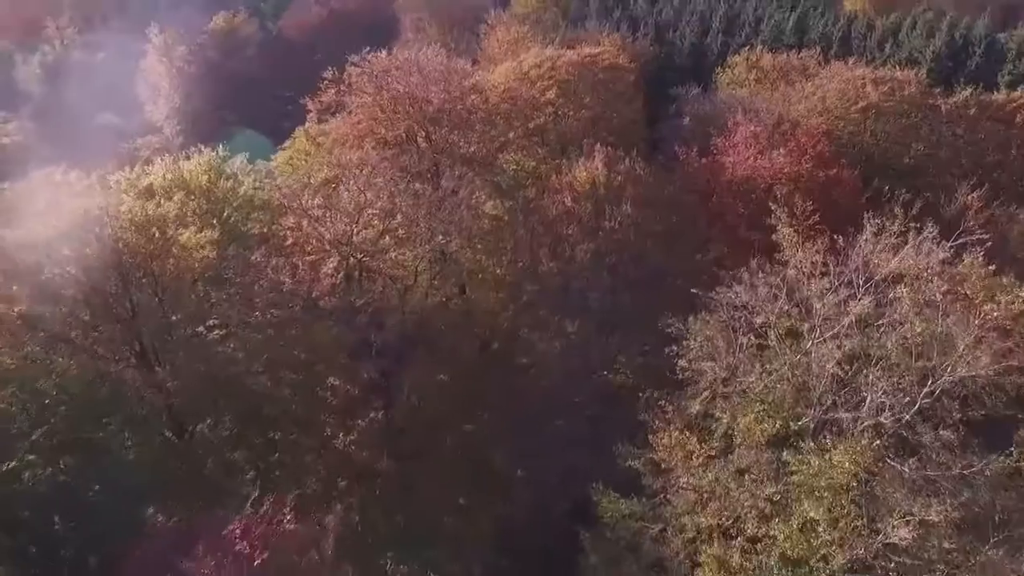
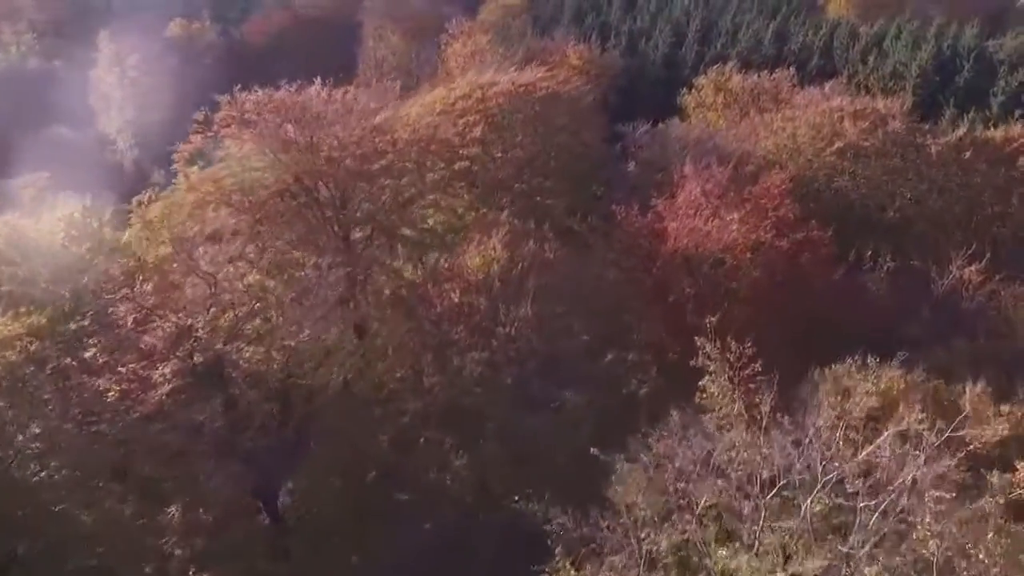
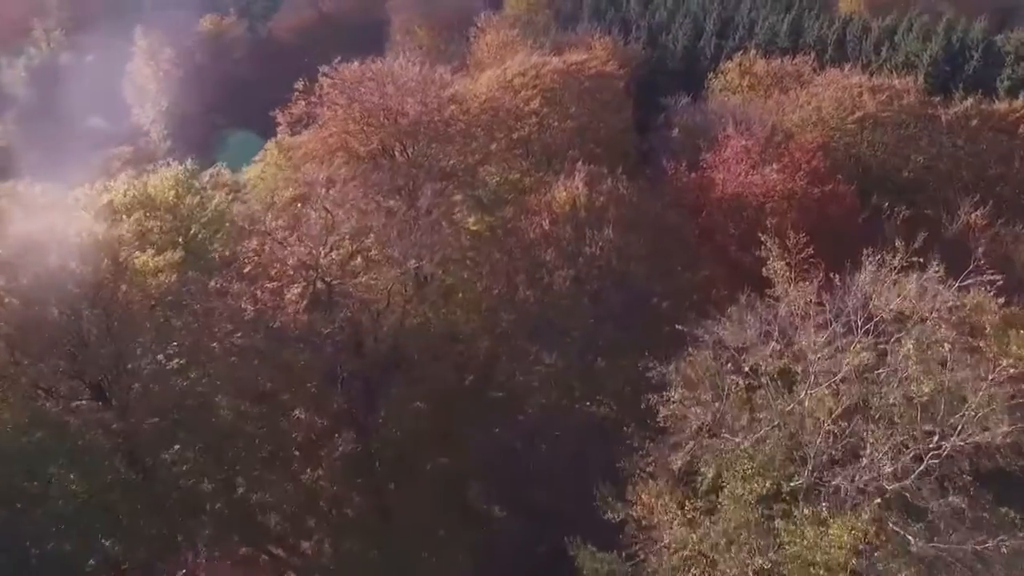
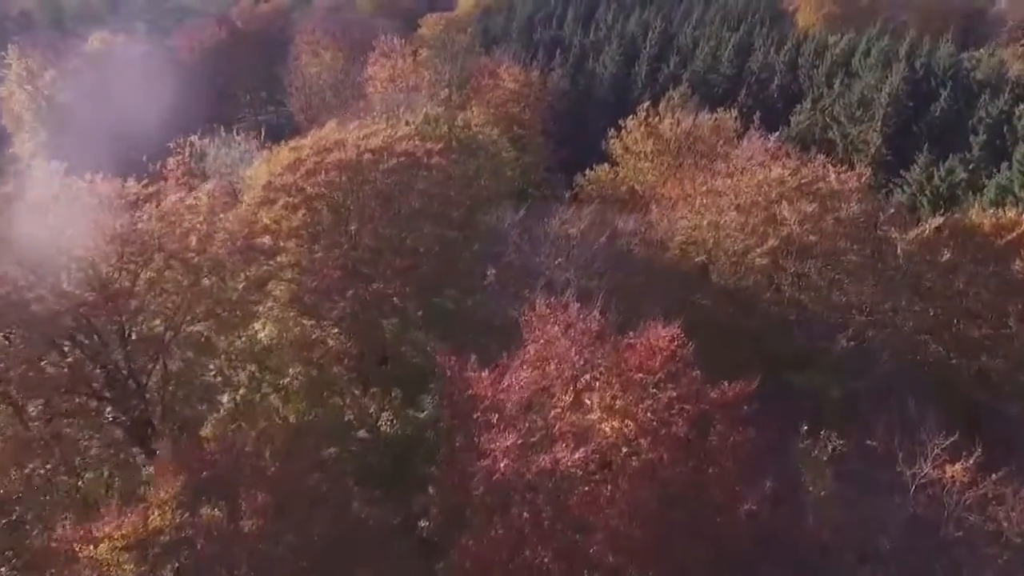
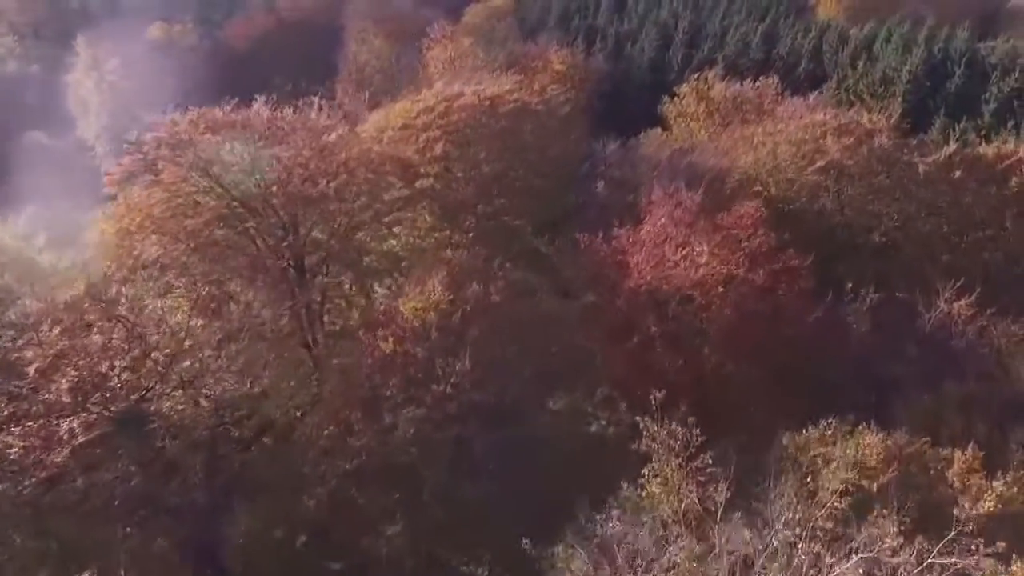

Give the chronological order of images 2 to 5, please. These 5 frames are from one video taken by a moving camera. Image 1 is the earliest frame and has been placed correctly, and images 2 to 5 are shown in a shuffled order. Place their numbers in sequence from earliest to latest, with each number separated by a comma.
3, 2, 5, 4
